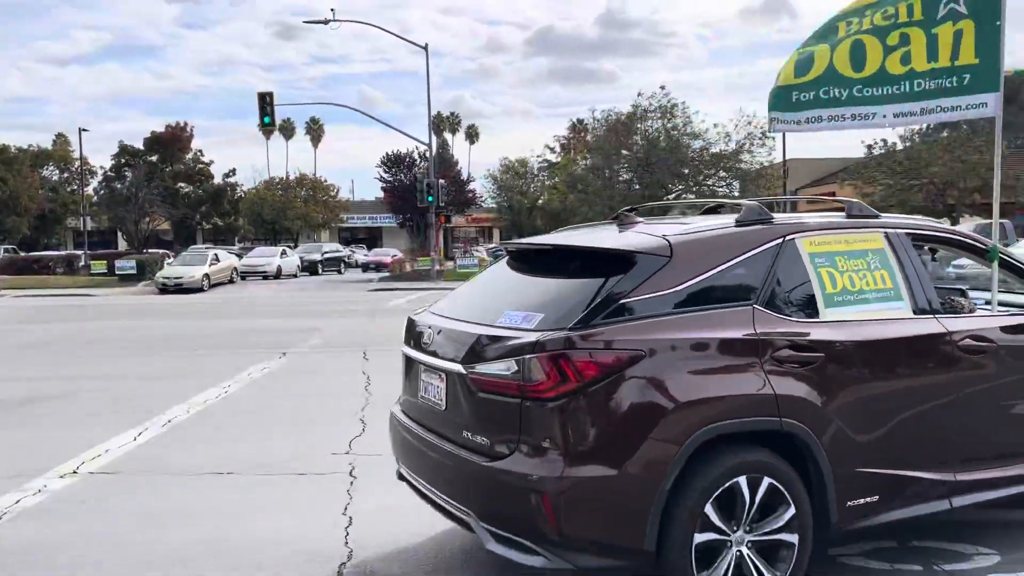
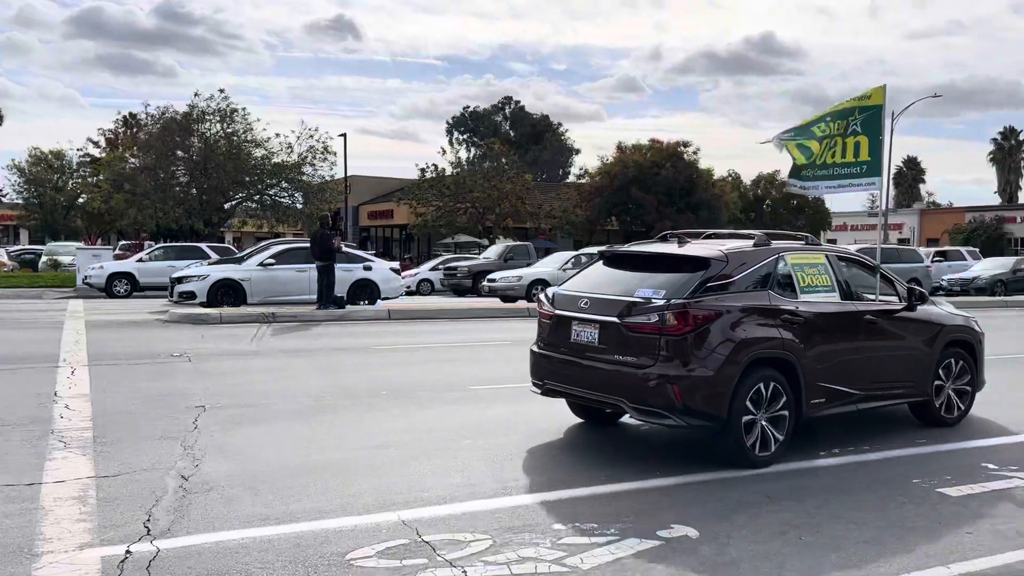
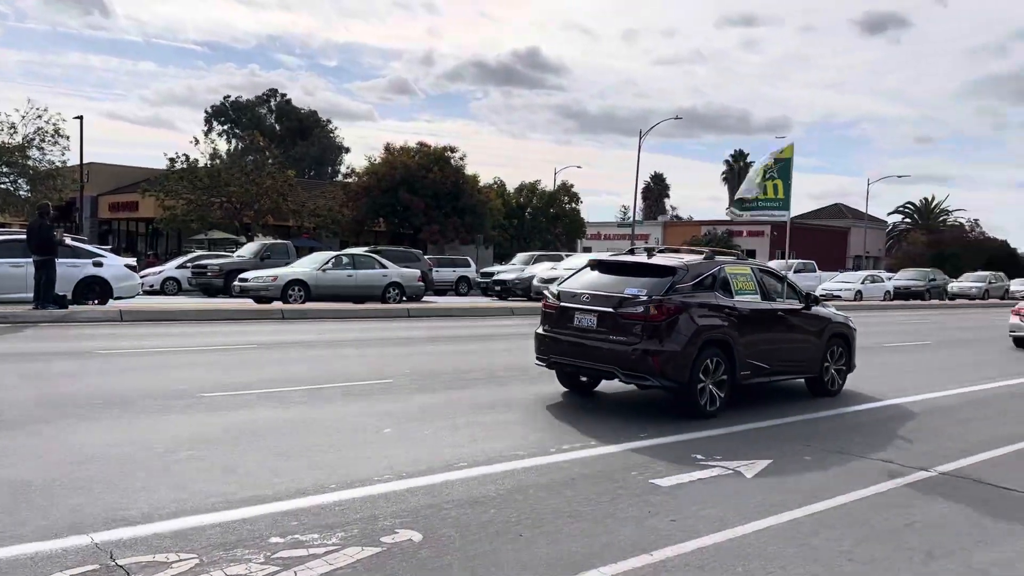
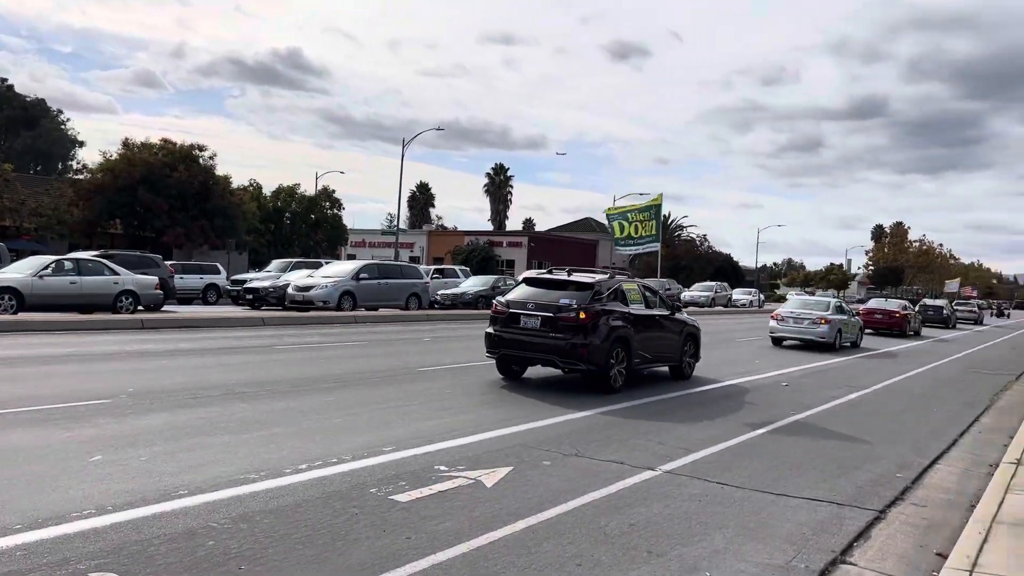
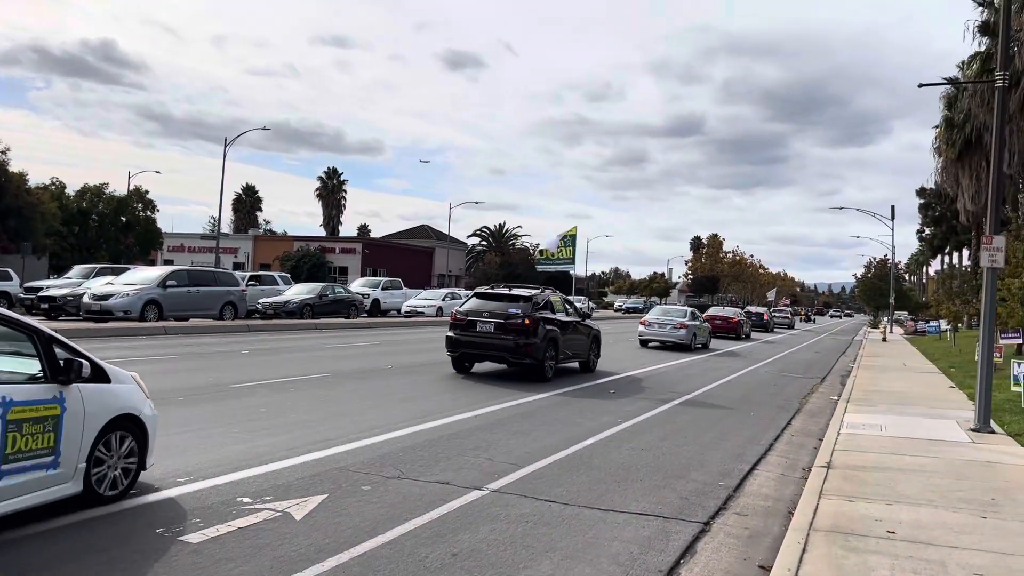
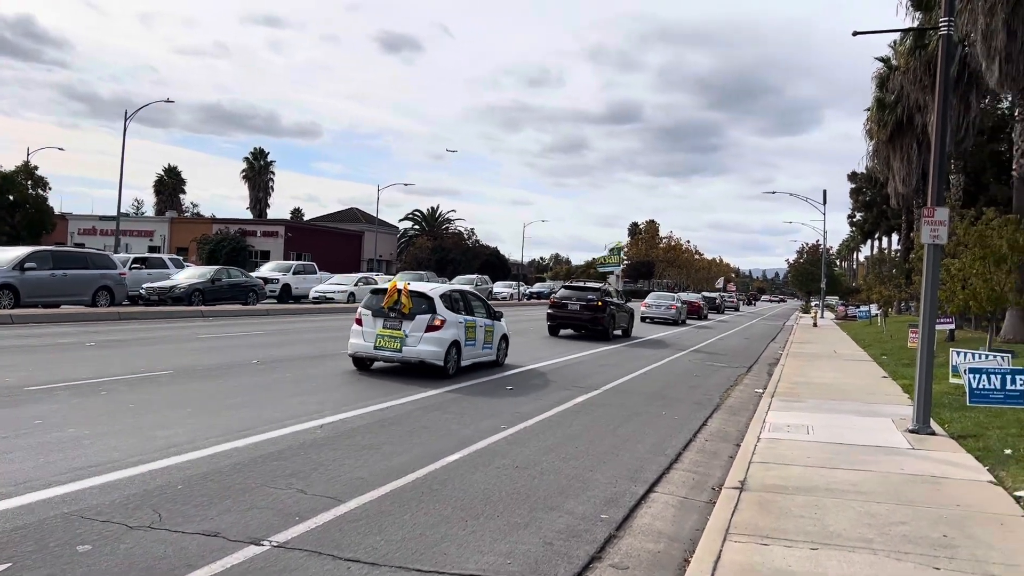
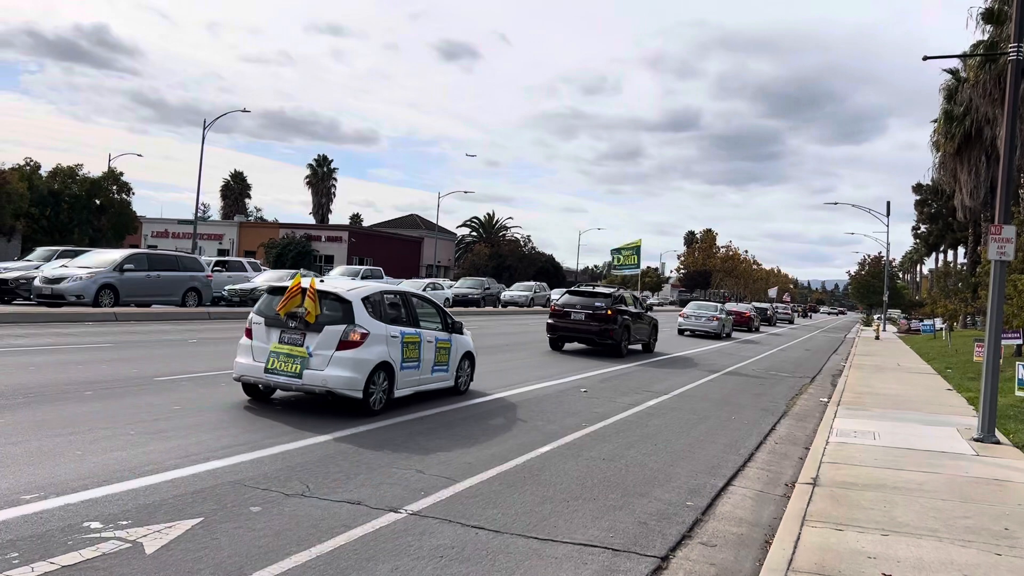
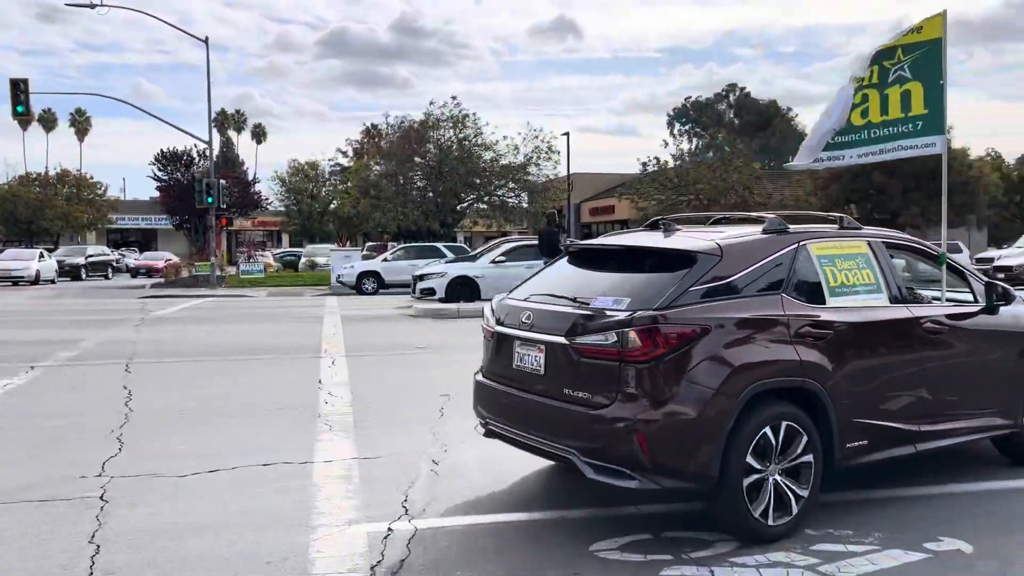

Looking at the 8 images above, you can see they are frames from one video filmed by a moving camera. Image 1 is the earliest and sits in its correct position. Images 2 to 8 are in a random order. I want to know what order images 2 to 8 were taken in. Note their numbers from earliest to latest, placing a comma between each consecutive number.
8, 2, 3, 4, 5, 7, 6
